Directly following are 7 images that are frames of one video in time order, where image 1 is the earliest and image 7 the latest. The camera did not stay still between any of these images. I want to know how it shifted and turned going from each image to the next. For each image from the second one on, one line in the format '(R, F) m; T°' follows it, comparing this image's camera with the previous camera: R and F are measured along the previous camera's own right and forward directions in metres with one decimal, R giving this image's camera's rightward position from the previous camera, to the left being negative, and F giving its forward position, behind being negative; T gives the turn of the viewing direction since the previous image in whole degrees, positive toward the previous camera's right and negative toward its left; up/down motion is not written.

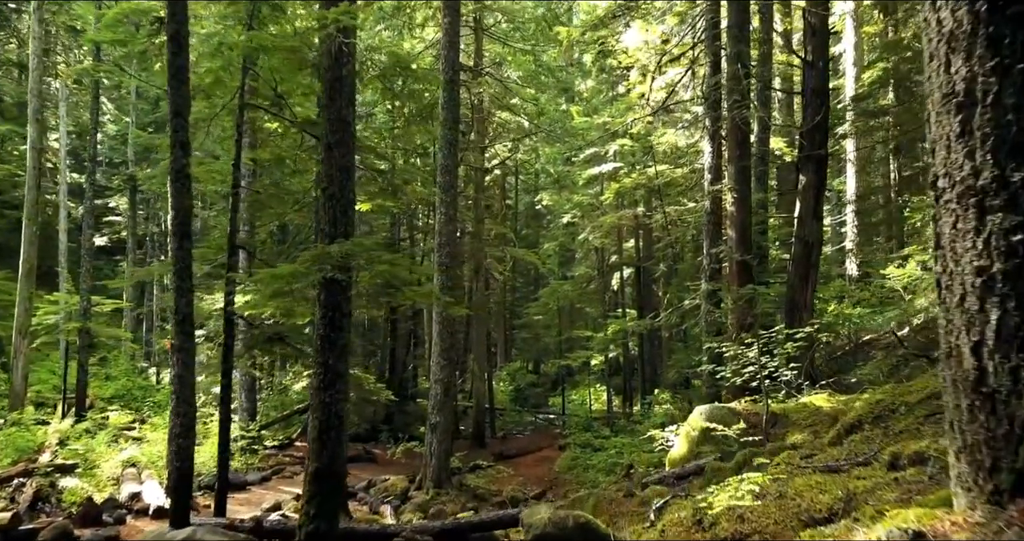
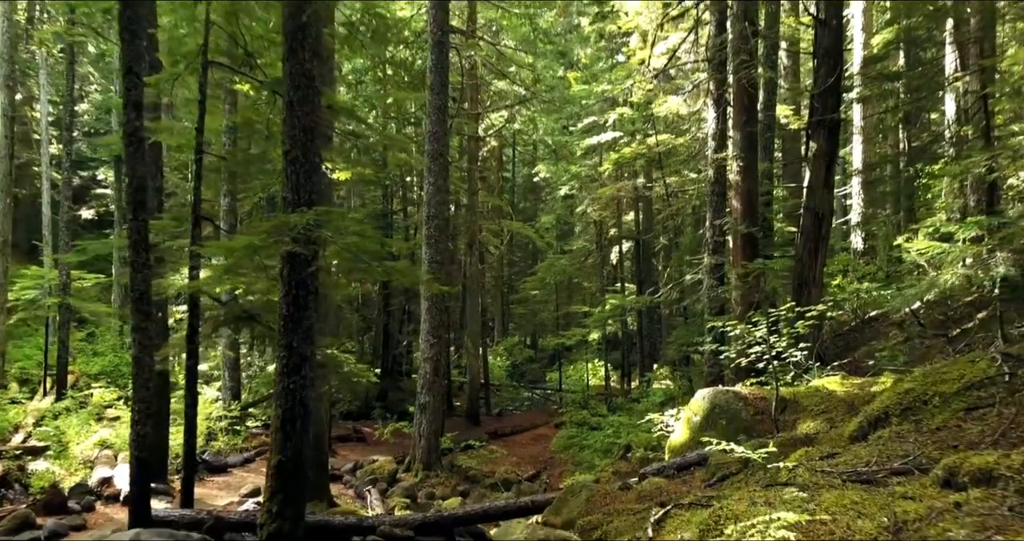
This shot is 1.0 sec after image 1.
(+0.1, +0.6) m; 0°
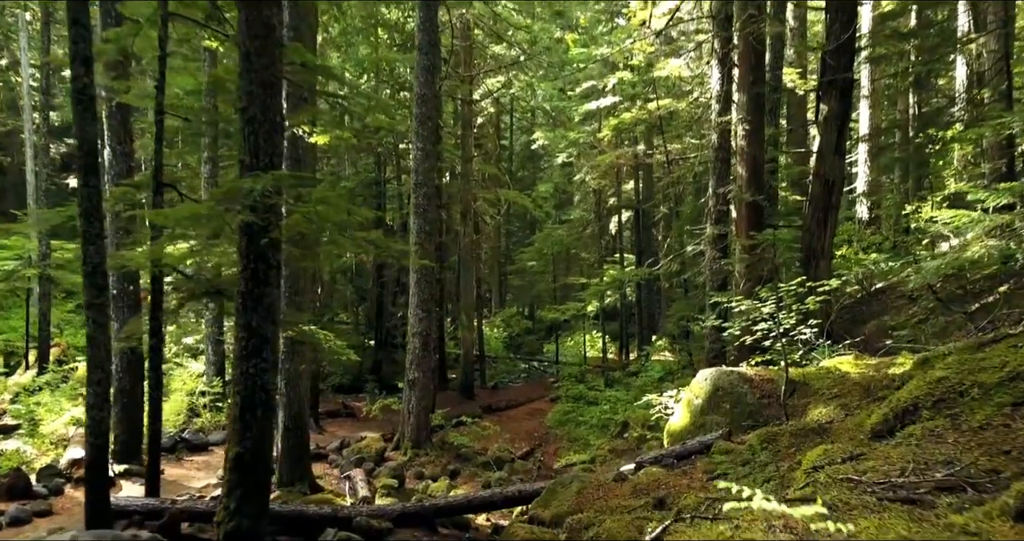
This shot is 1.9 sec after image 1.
(+0.1, +0.6) m; 0°
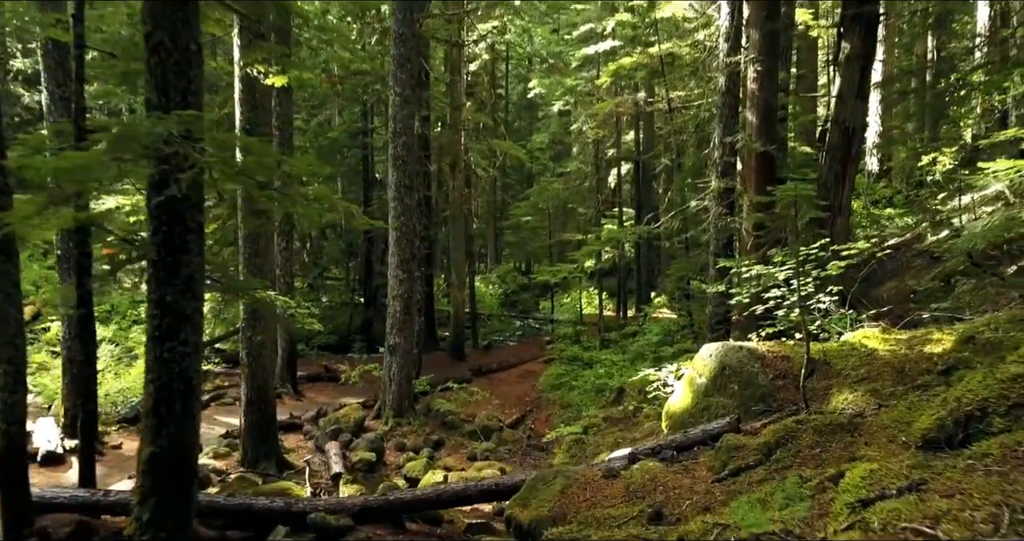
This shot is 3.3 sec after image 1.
(+0.2, +0.9) m; 0°
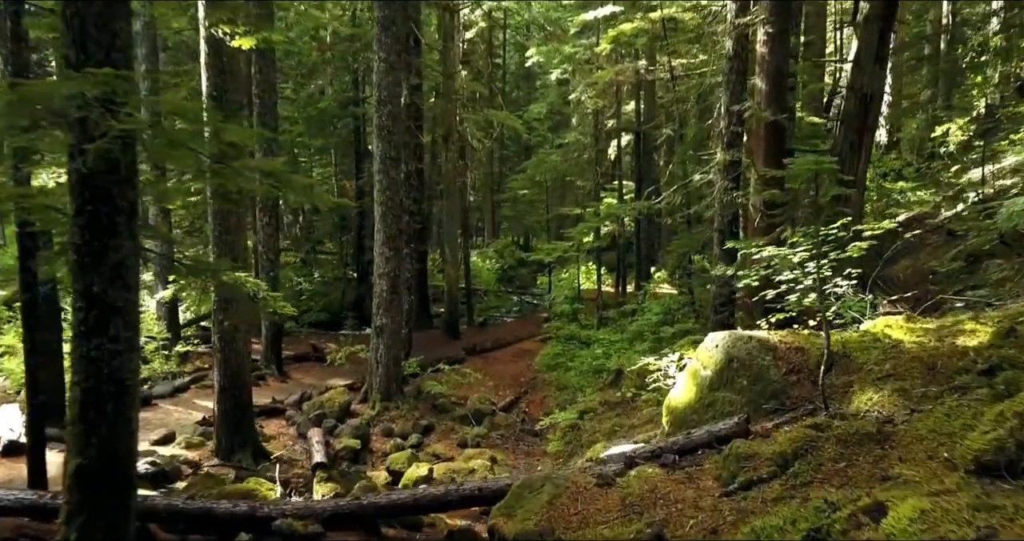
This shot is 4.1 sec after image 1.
(+0.1, +0.6) m; 0°
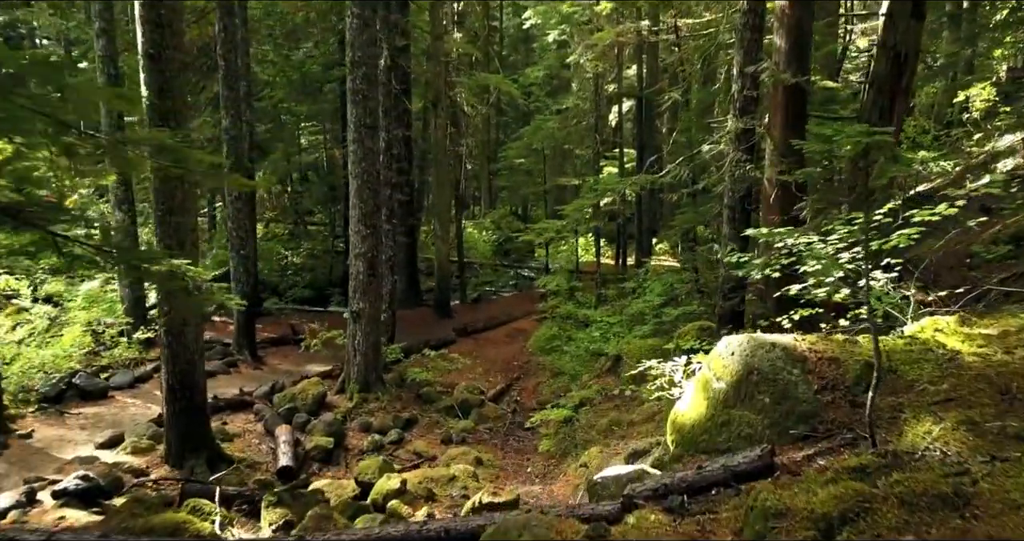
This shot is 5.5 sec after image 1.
(+0.2, +0.9) m; 0°
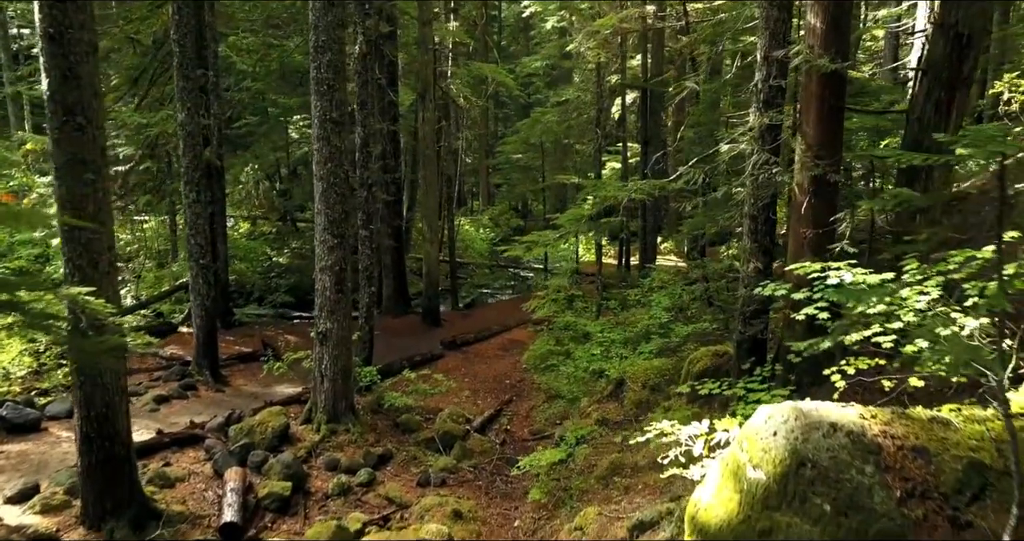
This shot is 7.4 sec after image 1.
(+0.2, +1.2) m; 0°
